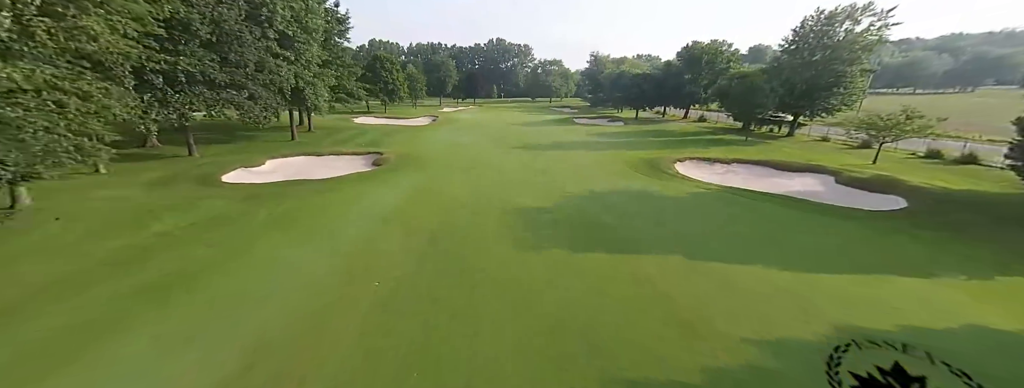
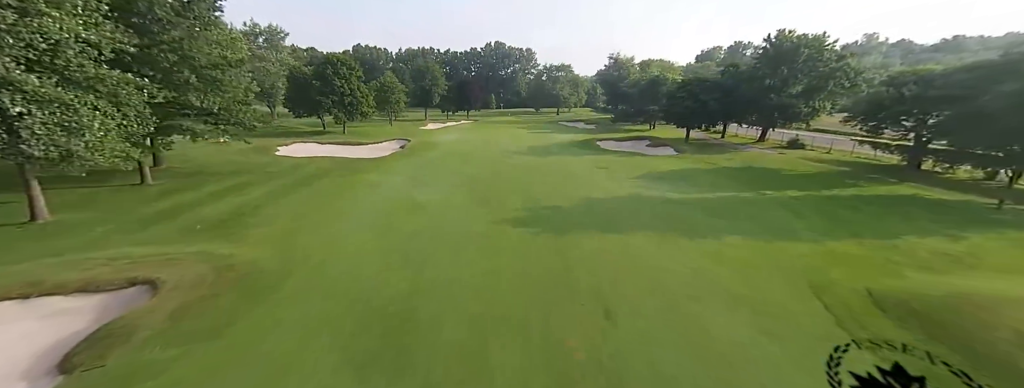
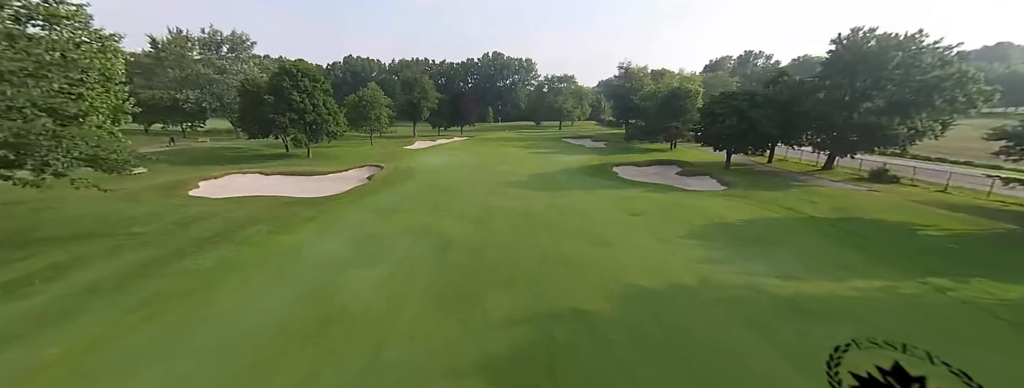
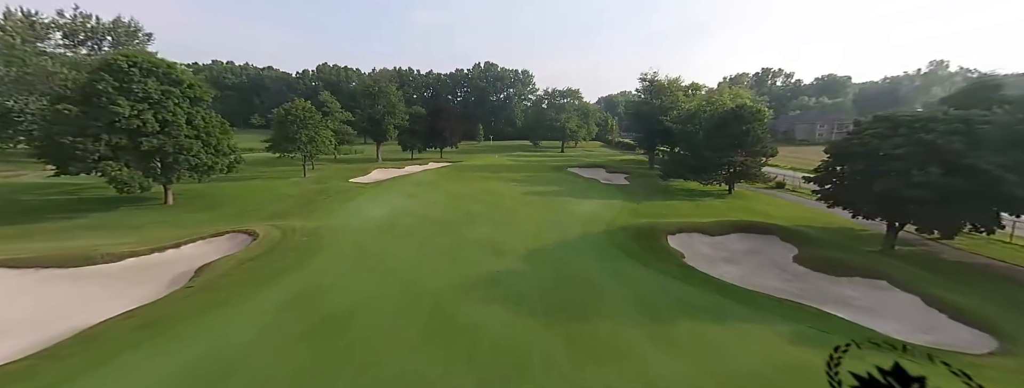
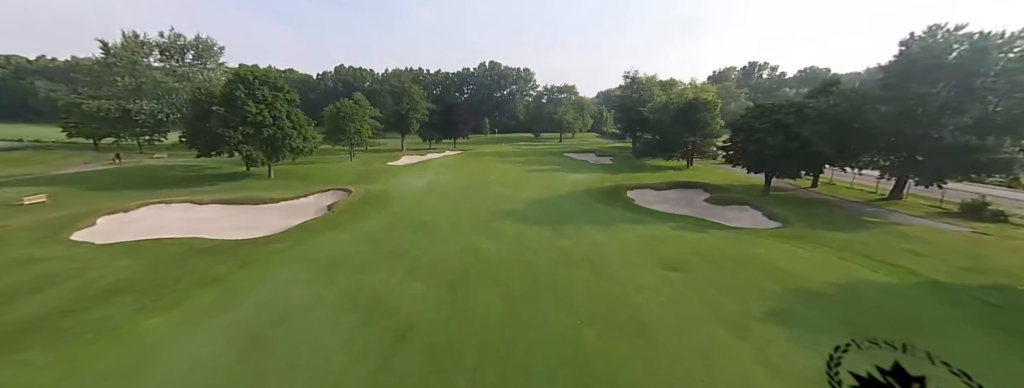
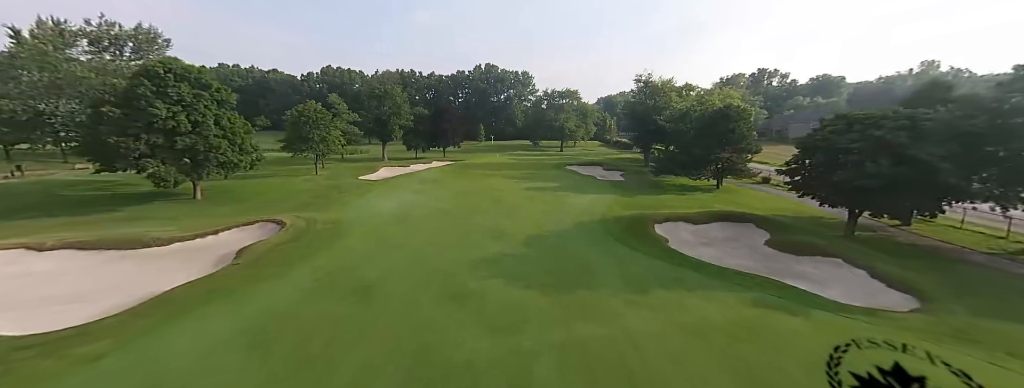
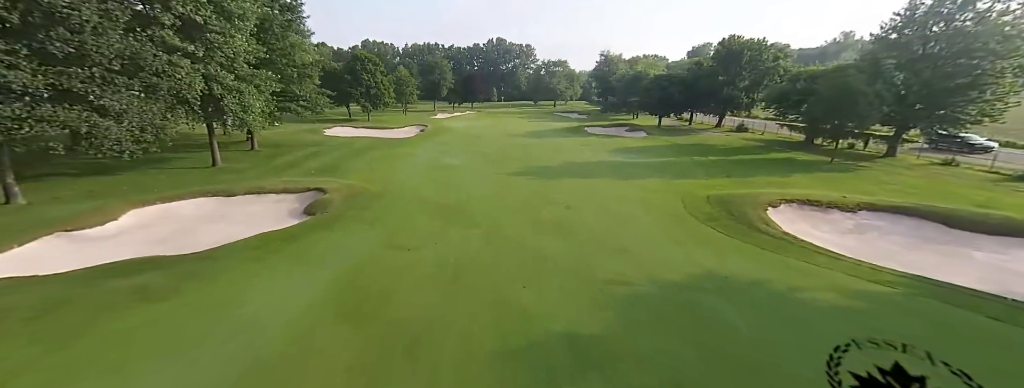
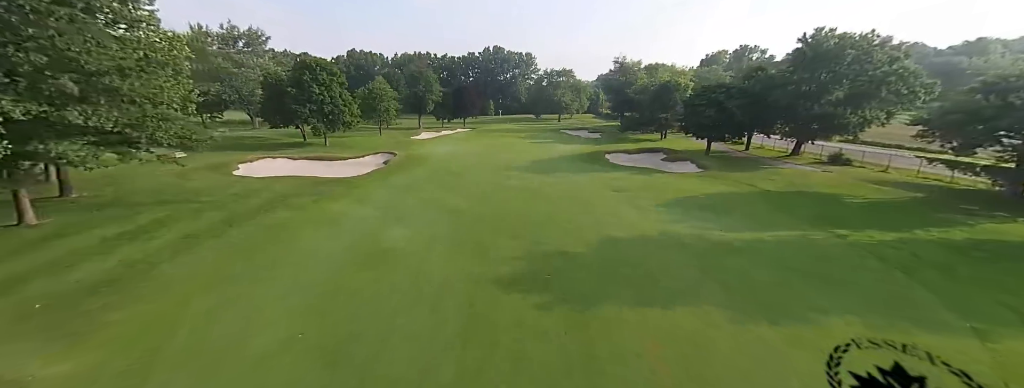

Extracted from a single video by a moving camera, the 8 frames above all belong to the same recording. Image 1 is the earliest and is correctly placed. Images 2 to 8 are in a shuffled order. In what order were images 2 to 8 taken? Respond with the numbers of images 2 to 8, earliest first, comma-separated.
7, 2, 8, 3, 5, 6, 4
